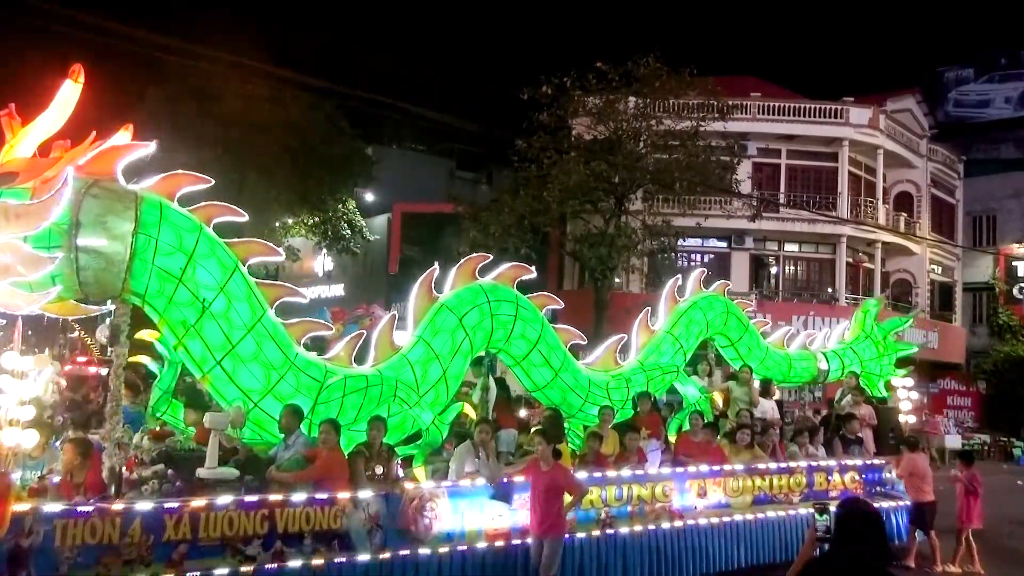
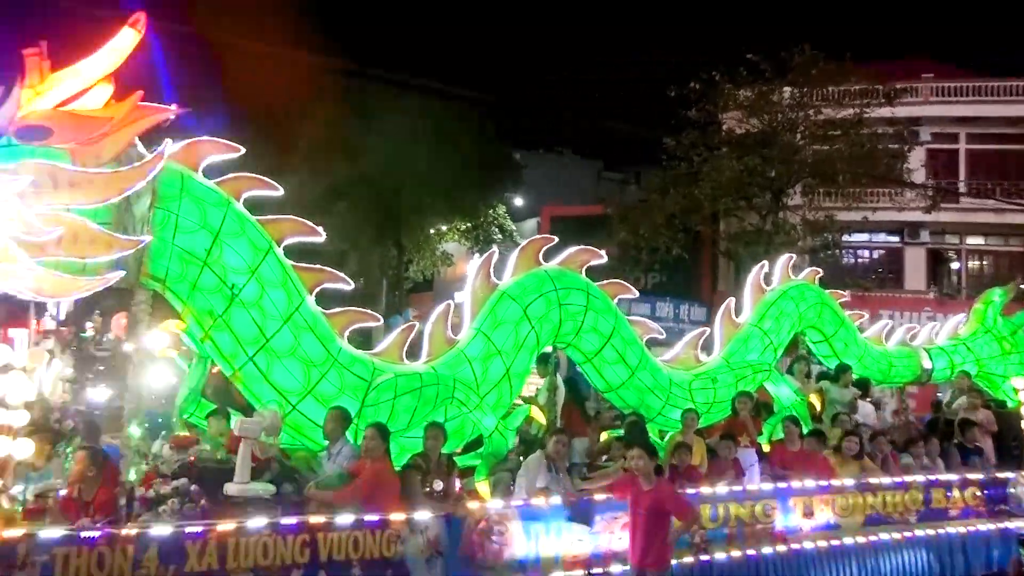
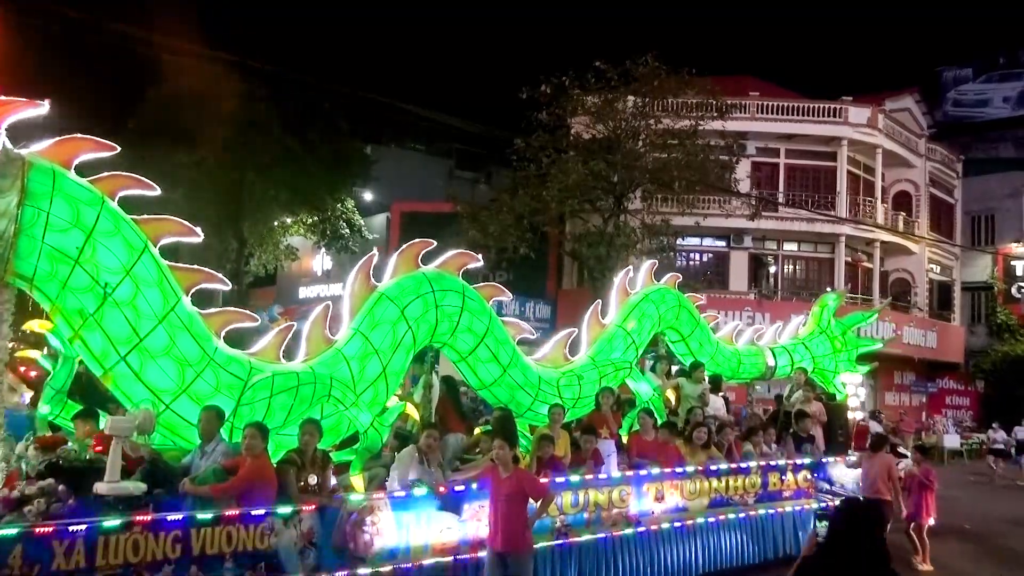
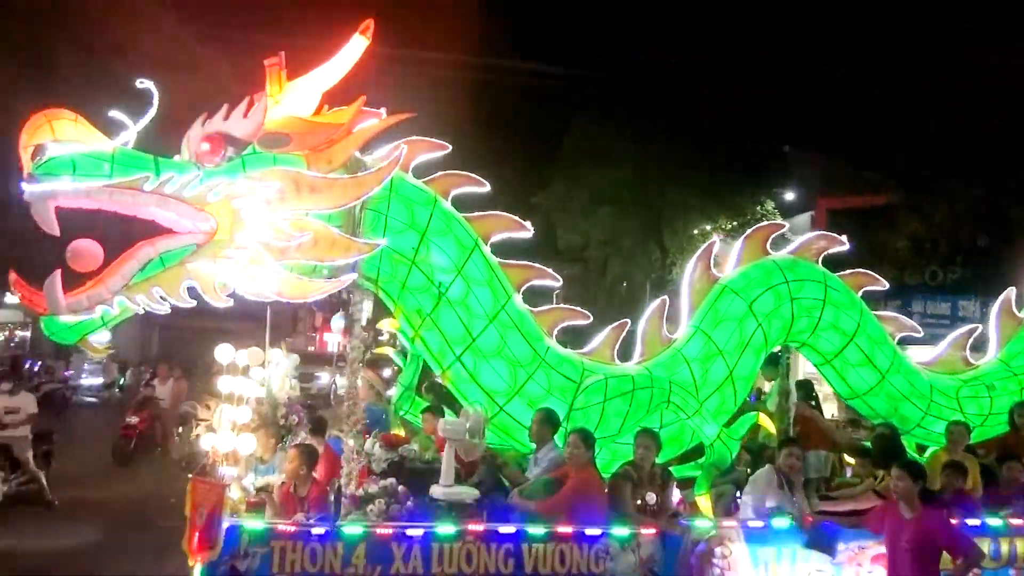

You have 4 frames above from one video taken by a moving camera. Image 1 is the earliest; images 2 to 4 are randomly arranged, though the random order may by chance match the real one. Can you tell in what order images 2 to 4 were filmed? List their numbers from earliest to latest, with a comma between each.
3, 2, 4
